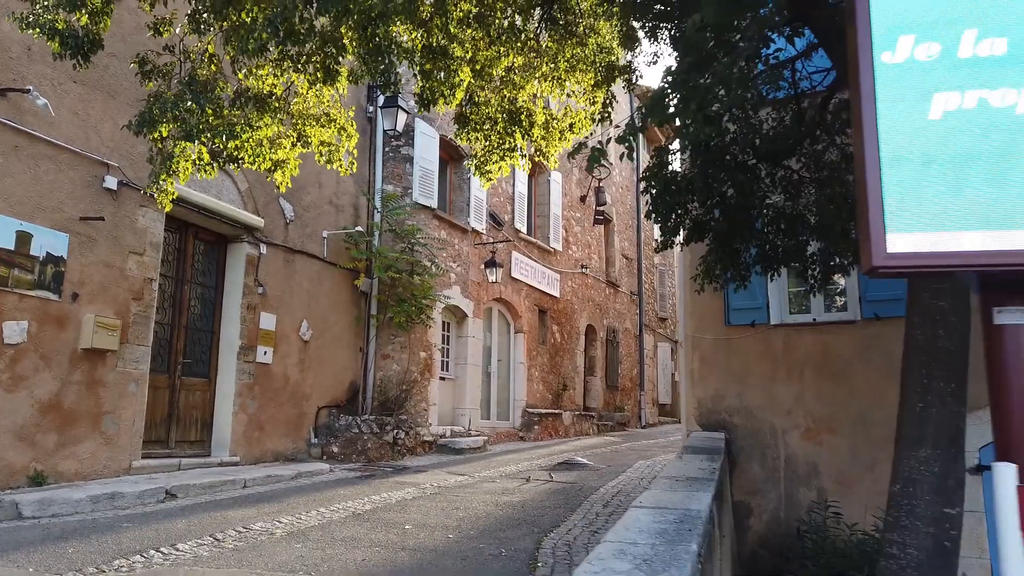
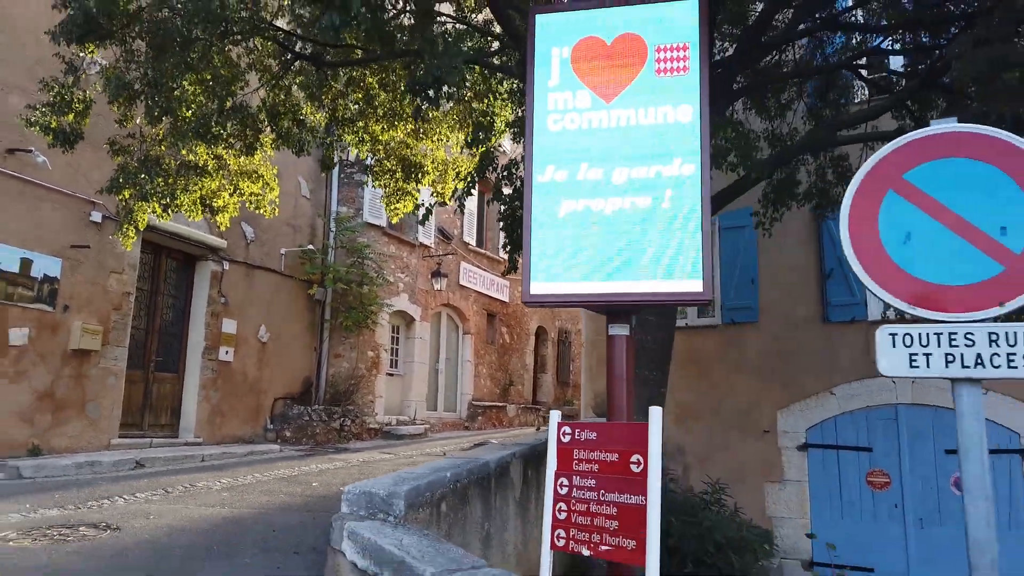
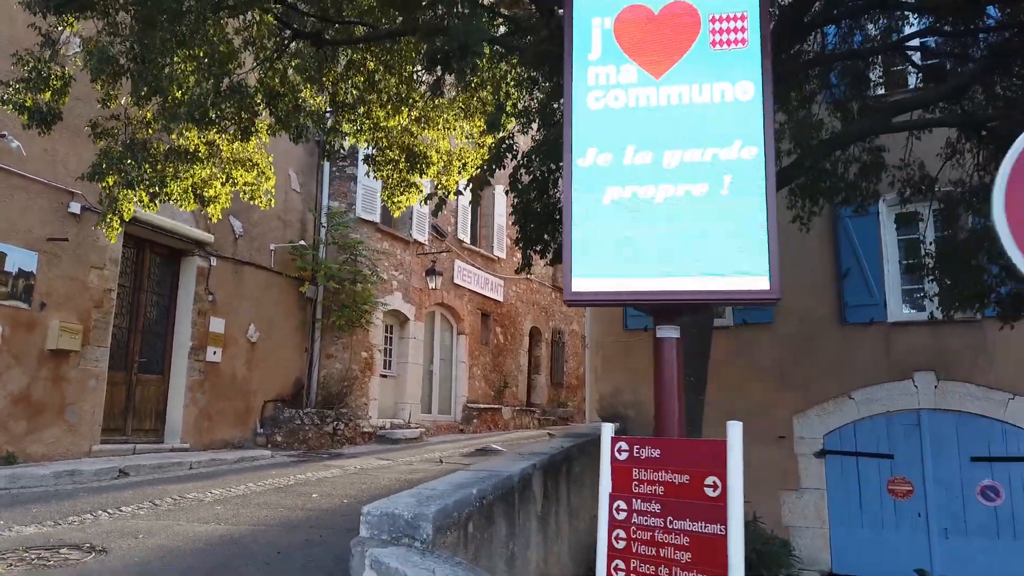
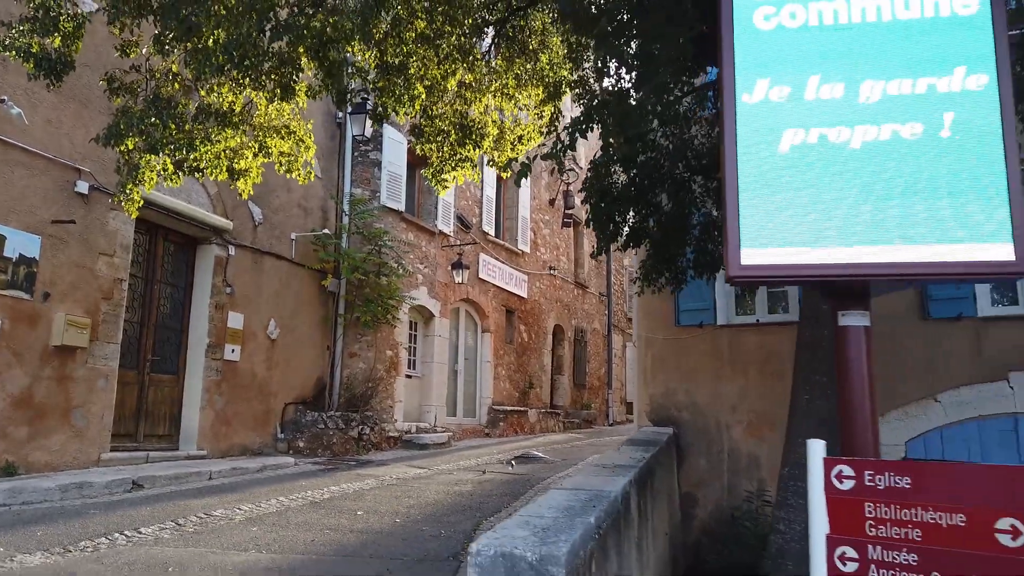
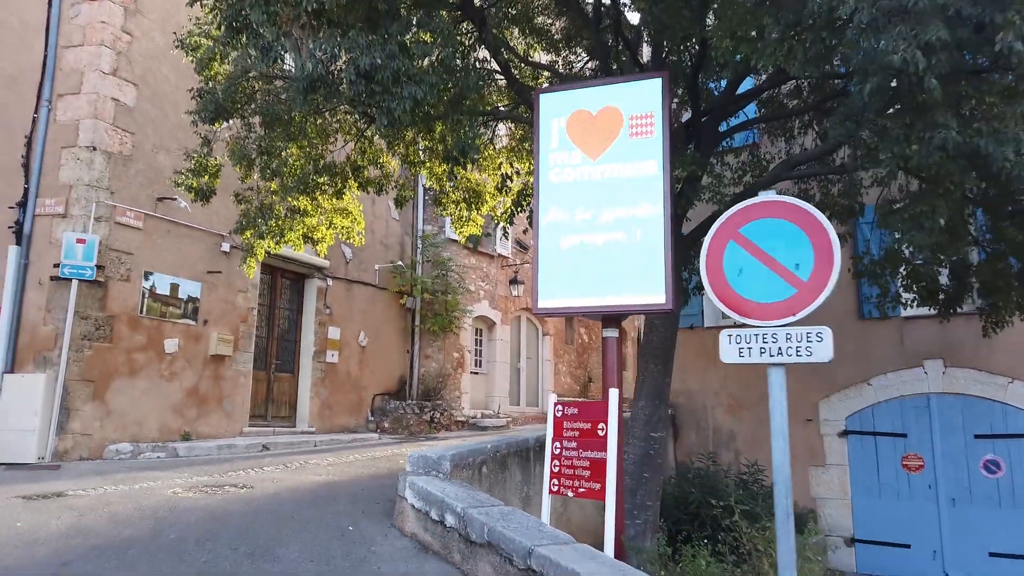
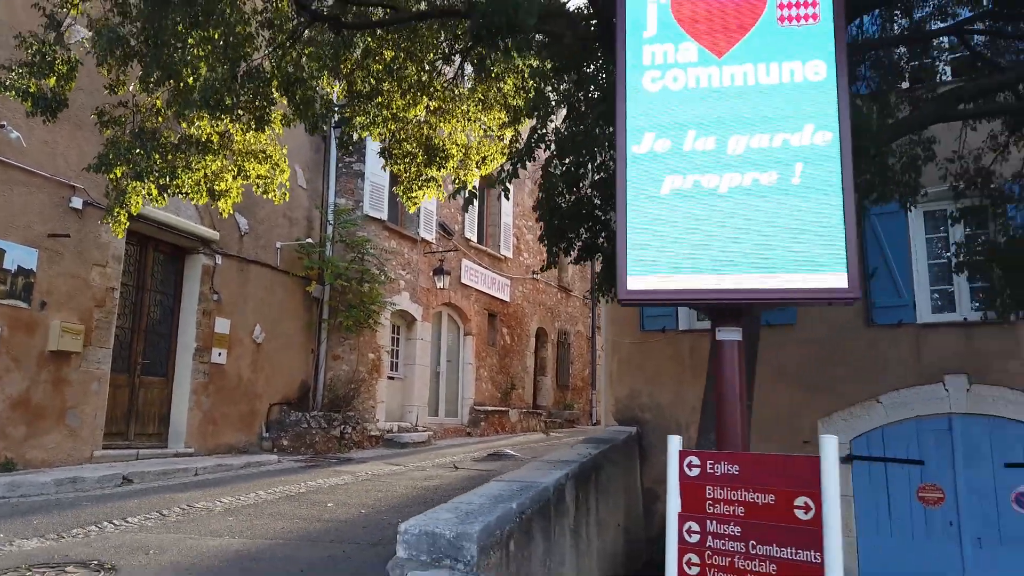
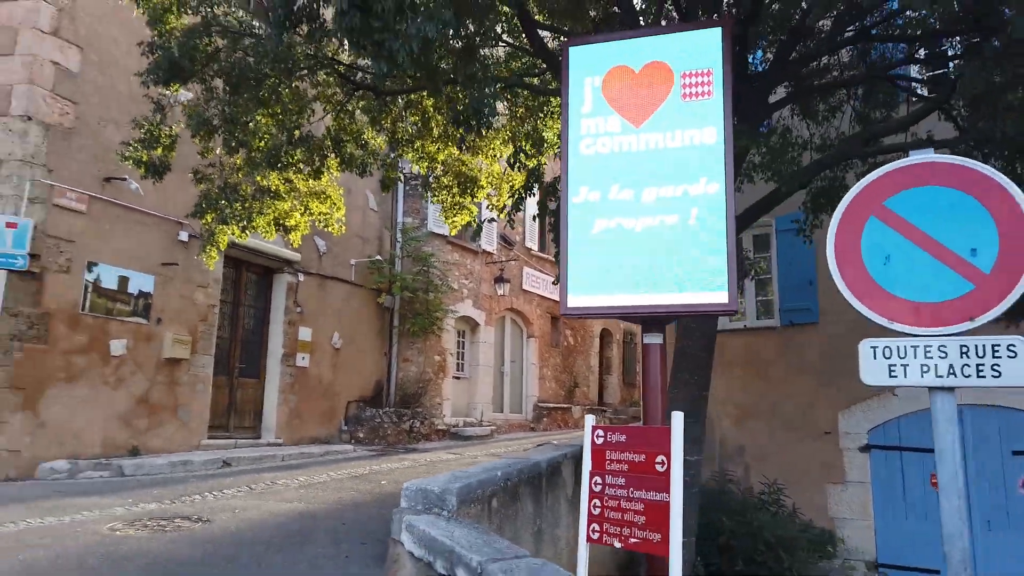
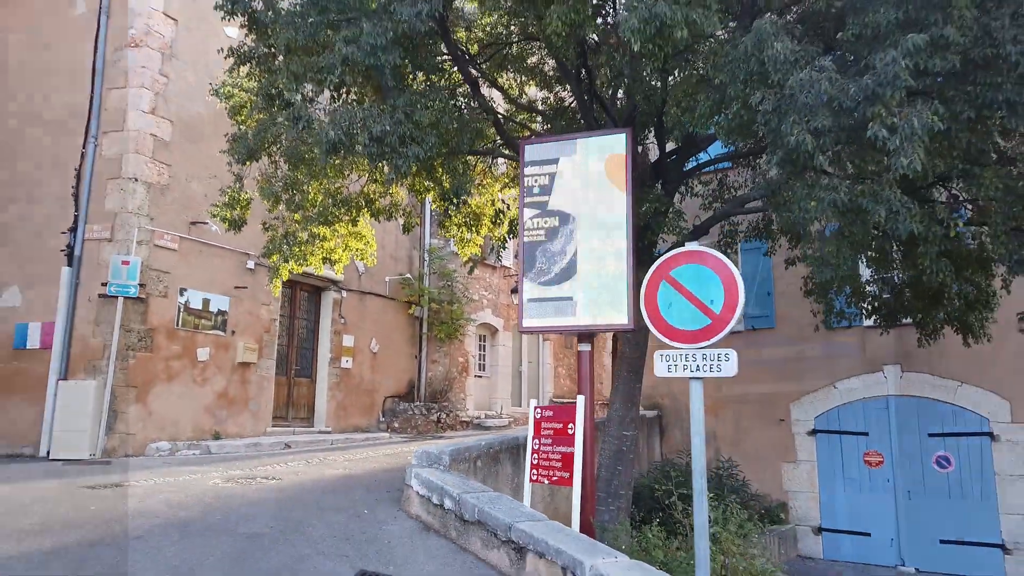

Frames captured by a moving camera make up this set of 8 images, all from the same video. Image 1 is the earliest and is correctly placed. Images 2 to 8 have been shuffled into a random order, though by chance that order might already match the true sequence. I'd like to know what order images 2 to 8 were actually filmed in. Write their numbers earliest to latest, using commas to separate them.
4, 6, 3, 2, 7, 5, 8
